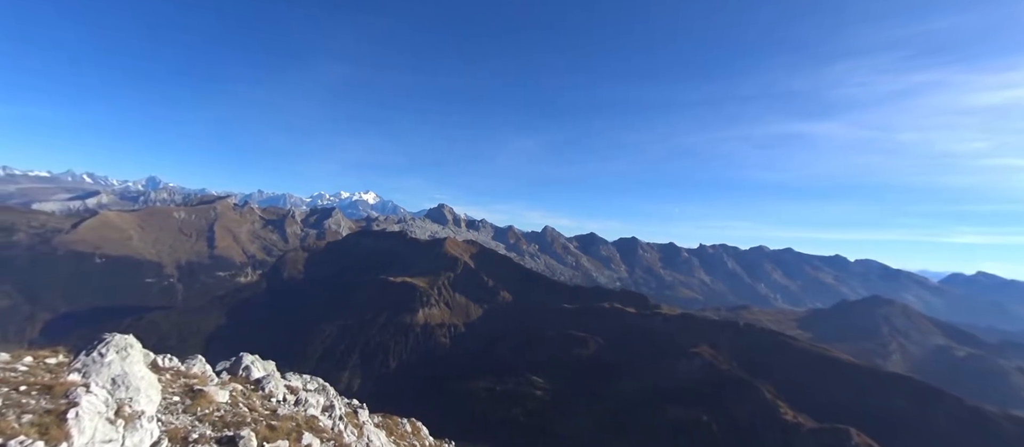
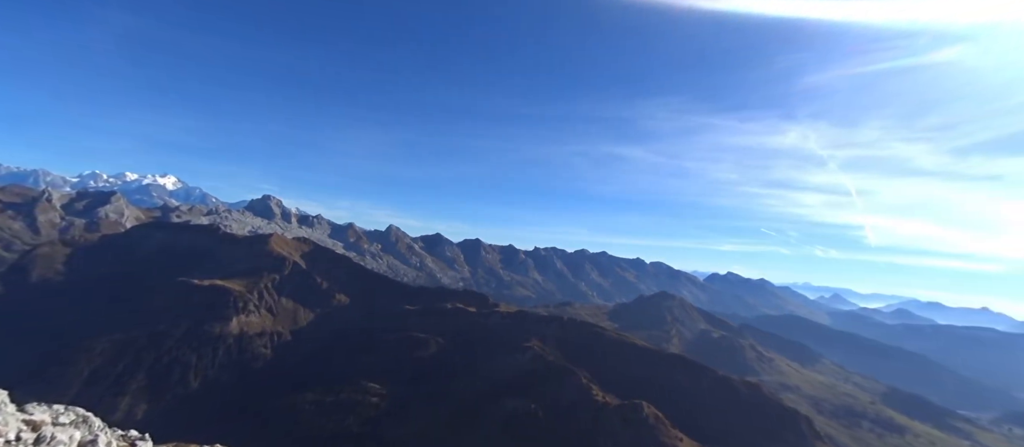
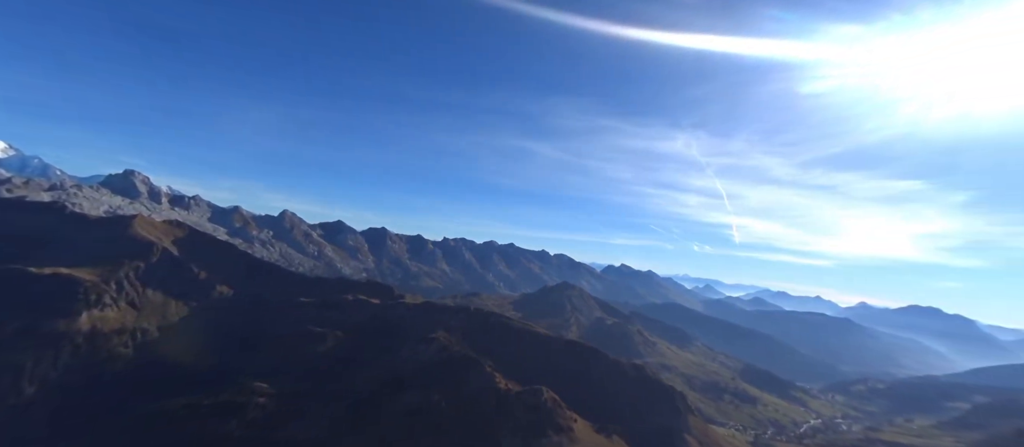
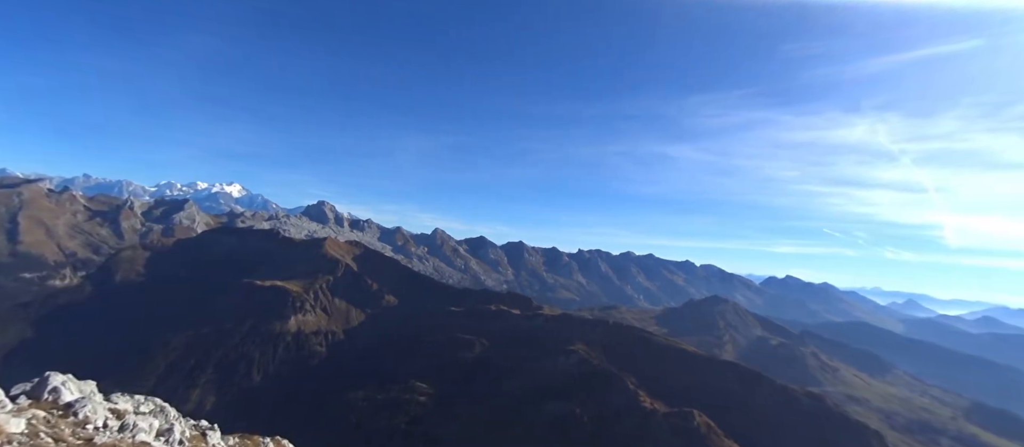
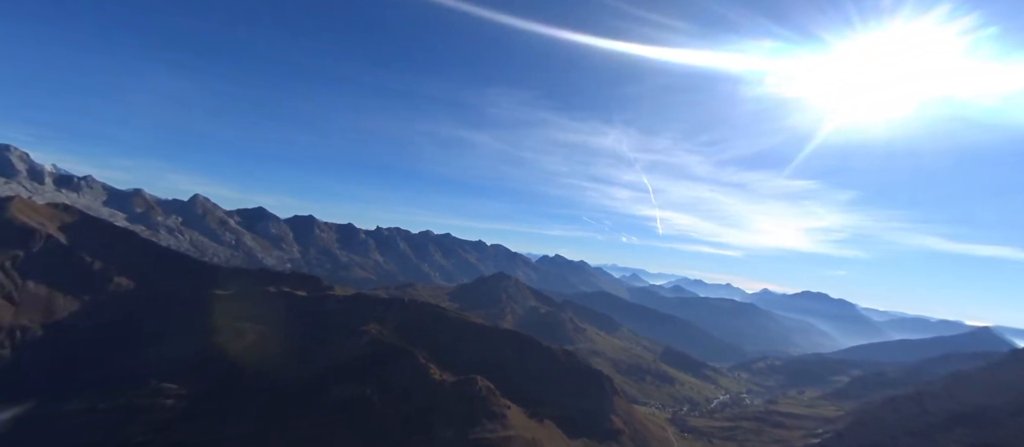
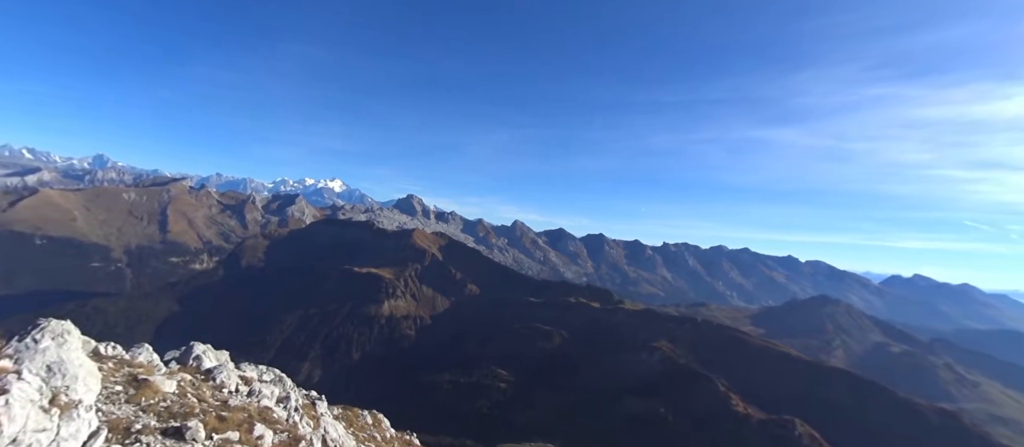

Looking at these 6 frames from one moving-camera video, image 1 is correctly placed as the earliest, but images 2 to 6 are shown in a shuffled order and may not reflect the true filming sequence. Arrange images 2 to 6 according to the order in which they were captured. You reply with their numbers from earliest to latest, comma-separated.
6, 4, 2, 3, 5
